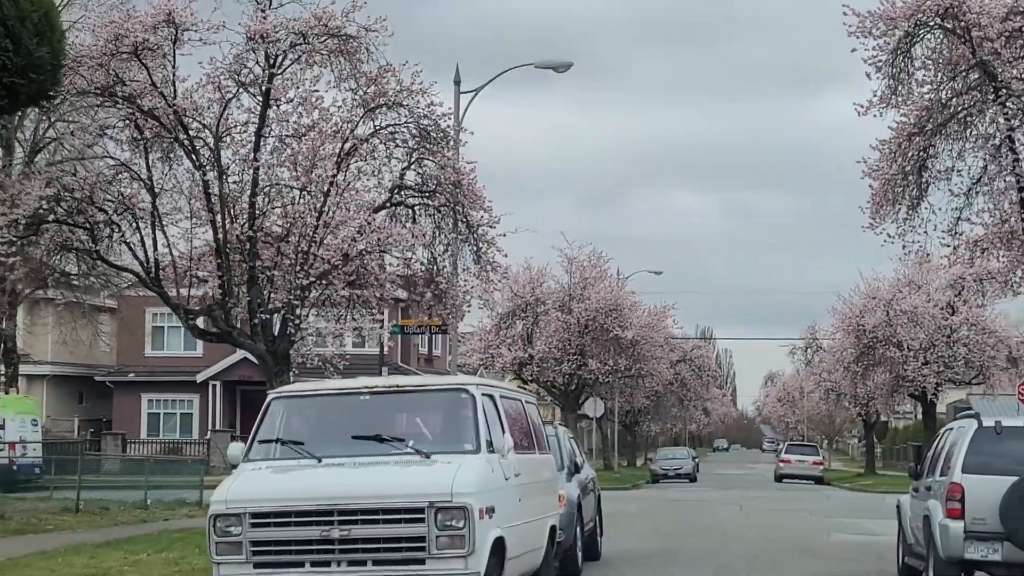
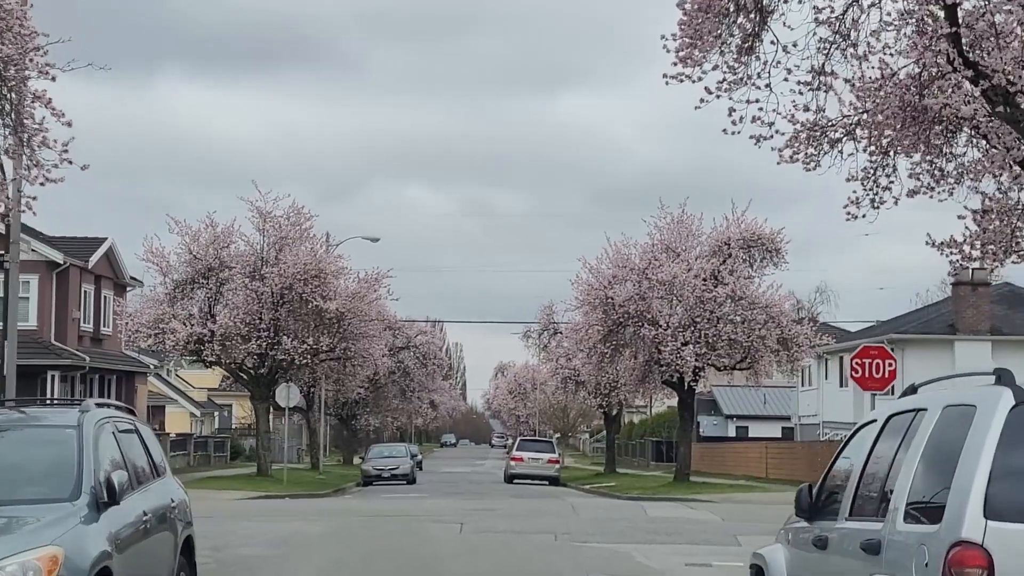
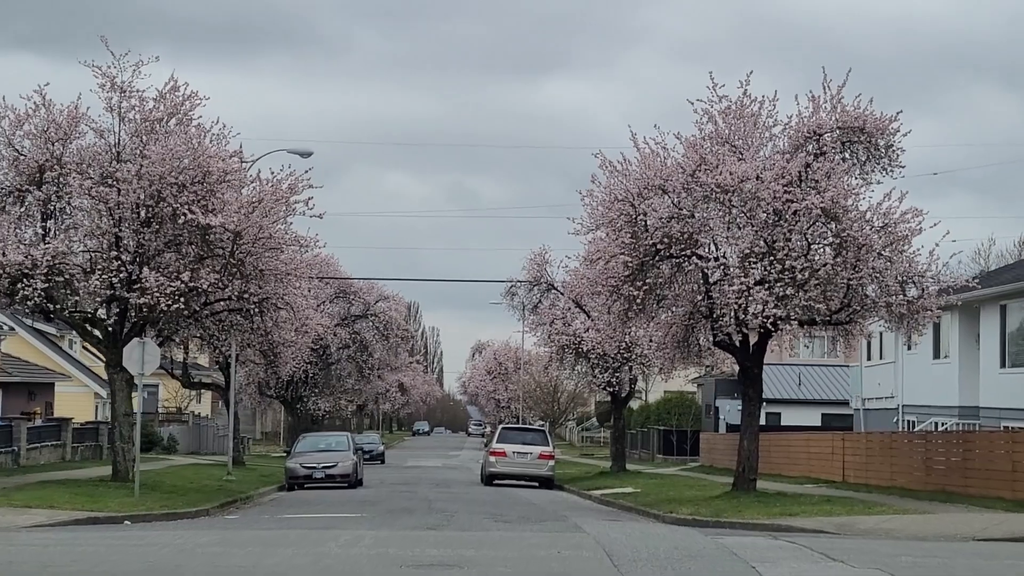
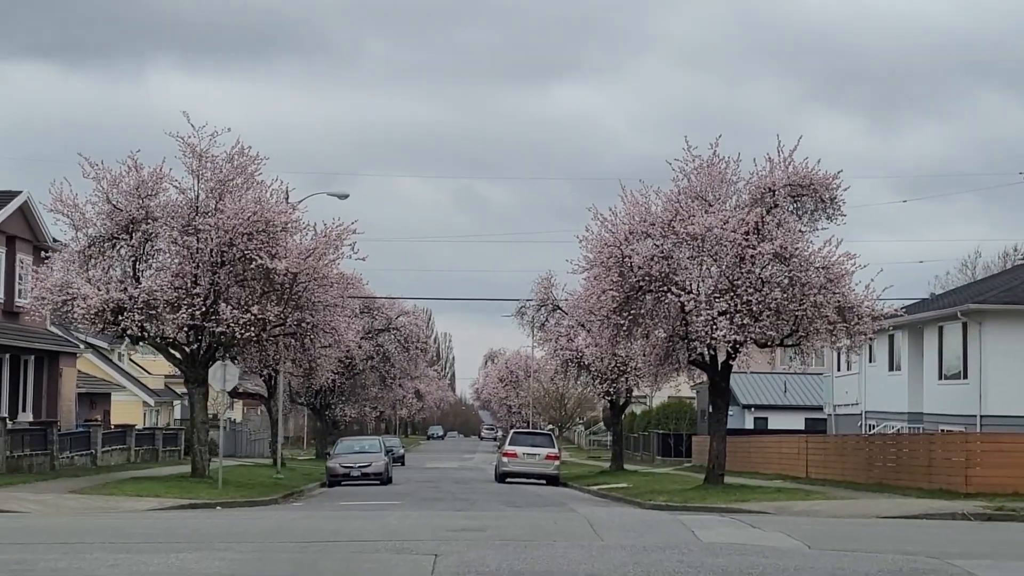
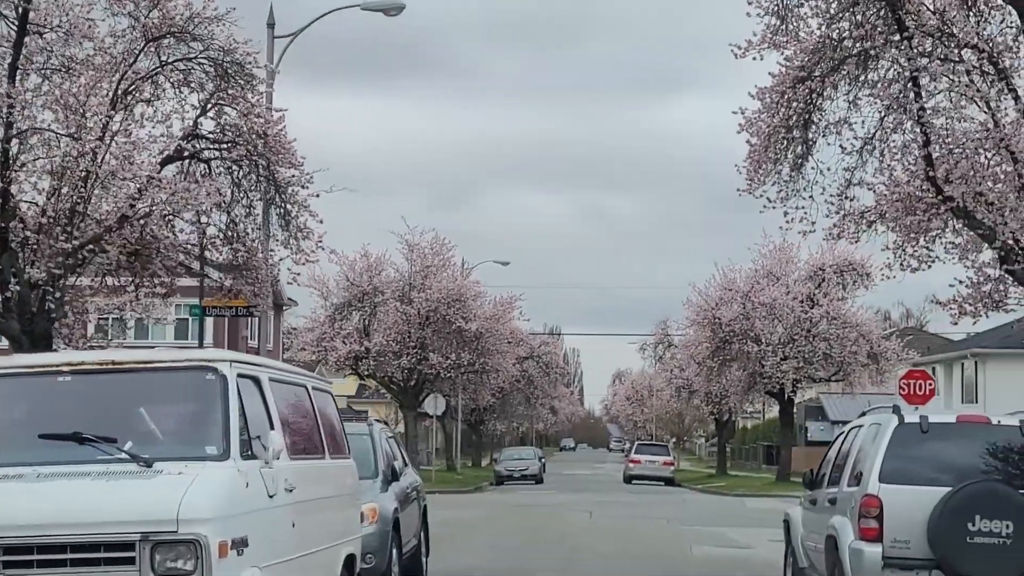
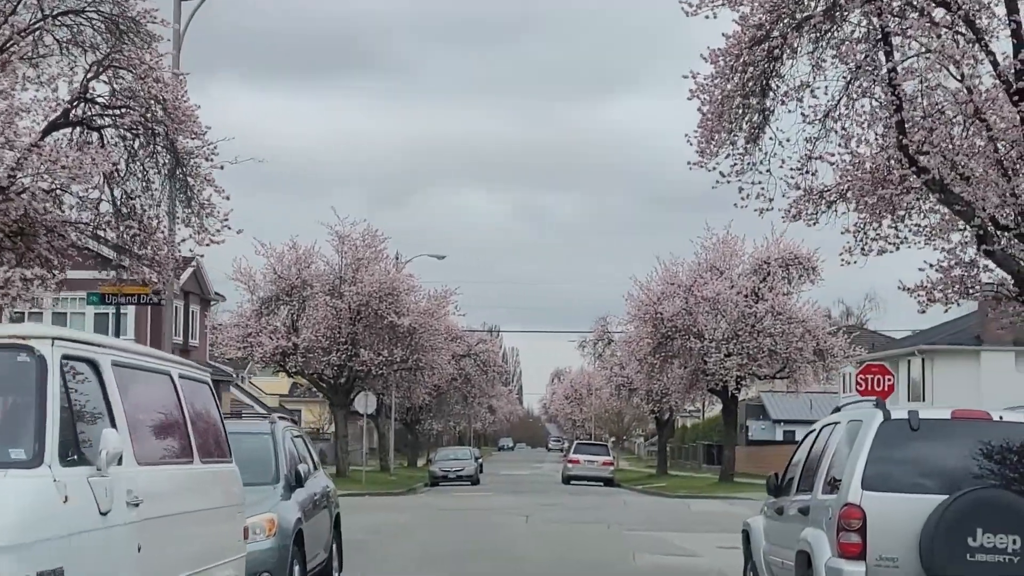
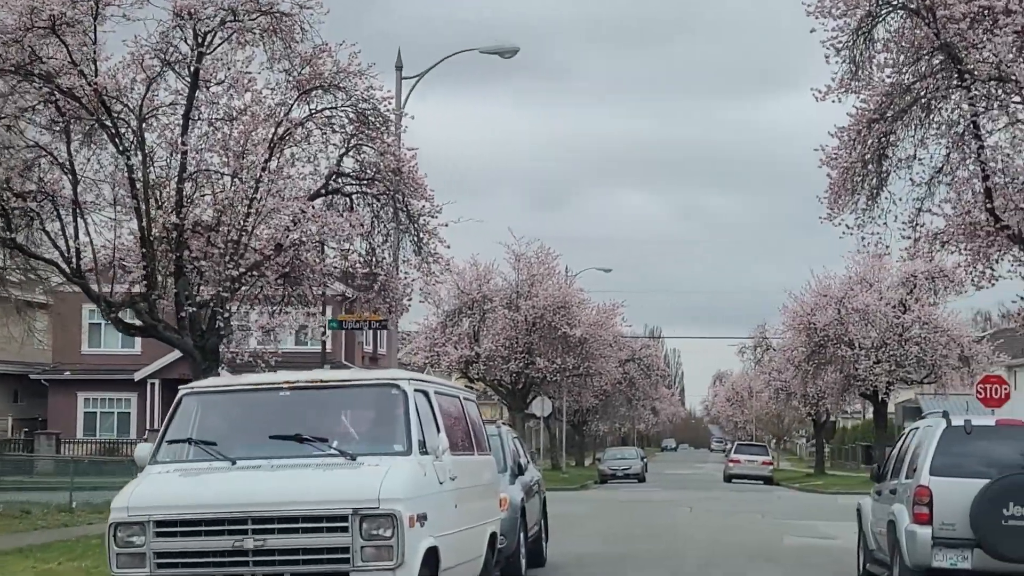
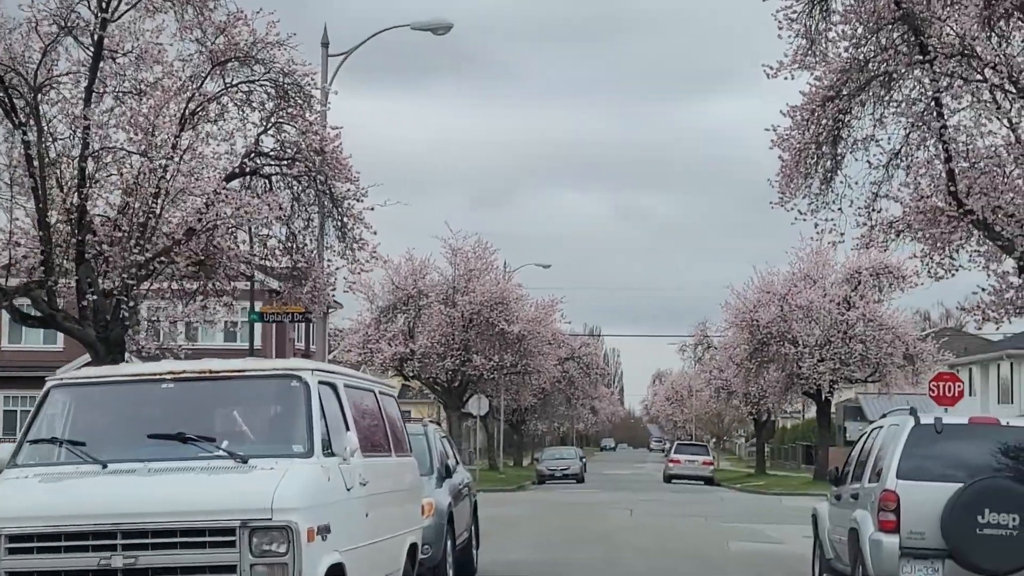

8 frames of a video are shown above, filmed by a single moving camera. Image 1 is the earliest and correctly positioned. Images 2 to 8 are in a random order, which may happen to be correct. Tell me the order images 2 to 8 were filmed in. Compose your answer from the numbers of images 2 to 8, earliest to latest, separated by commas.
7, 8, 5, 6, 2, 4, 3
